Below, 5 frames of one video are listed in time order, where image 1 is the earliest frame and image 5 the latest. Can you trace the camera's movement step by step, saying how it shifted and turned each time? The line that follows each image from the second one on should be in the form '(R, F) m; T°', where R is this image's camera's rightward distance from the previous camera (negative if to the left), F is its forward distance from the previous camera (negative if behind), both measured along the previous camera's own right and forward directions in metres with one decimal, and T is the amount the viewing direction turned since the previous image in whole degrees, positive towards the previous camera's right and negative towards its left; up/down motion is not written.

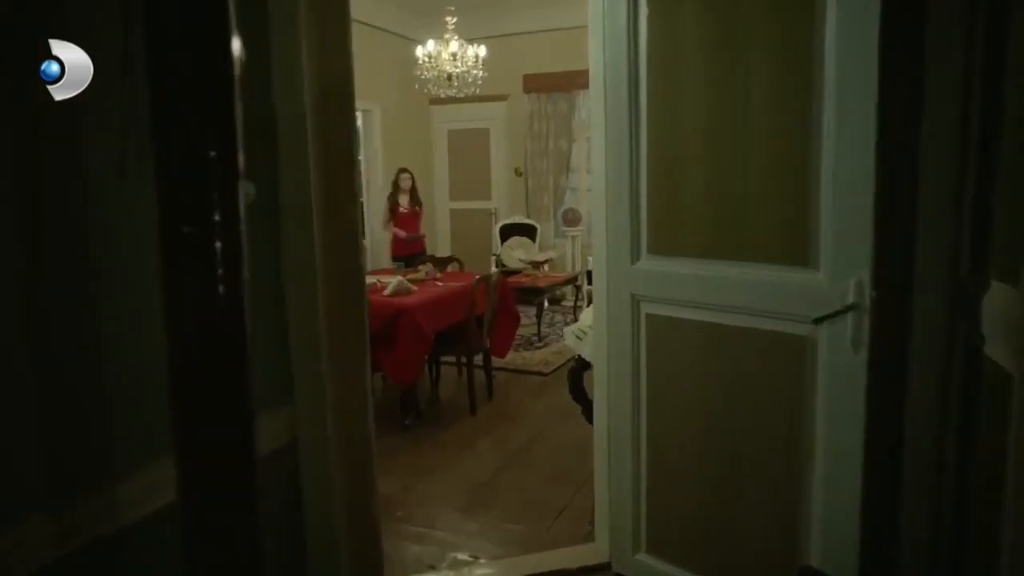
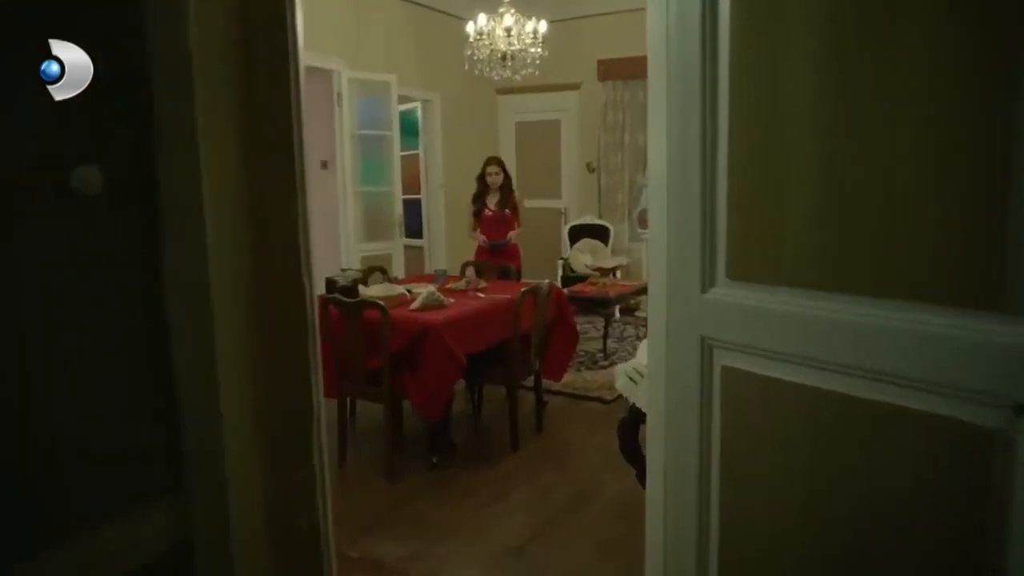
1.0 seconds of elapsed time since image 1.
(+0.1, +0.6) m; -7°
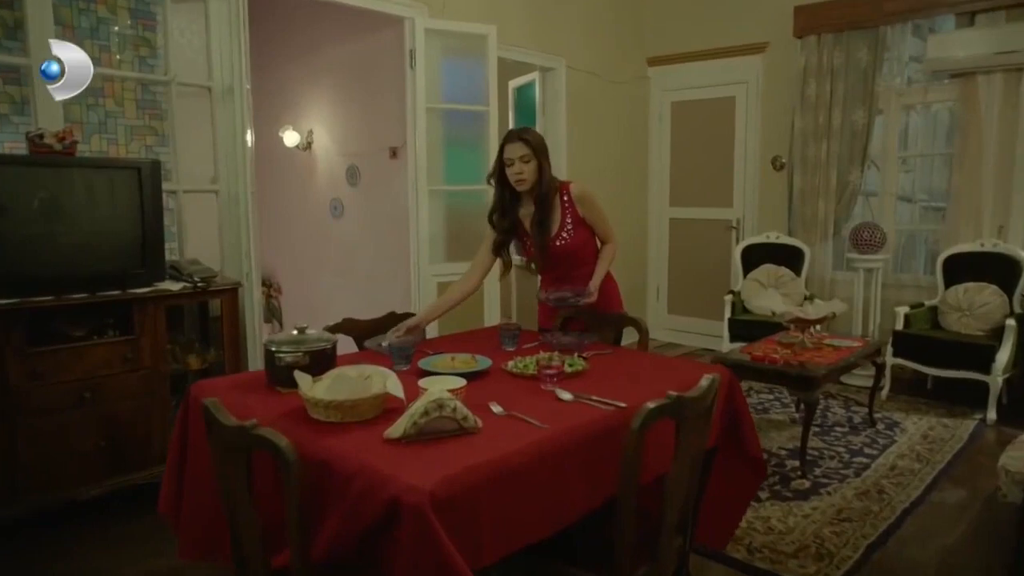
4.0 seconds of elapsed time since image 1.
(+0.1, +1.9) m; -12°
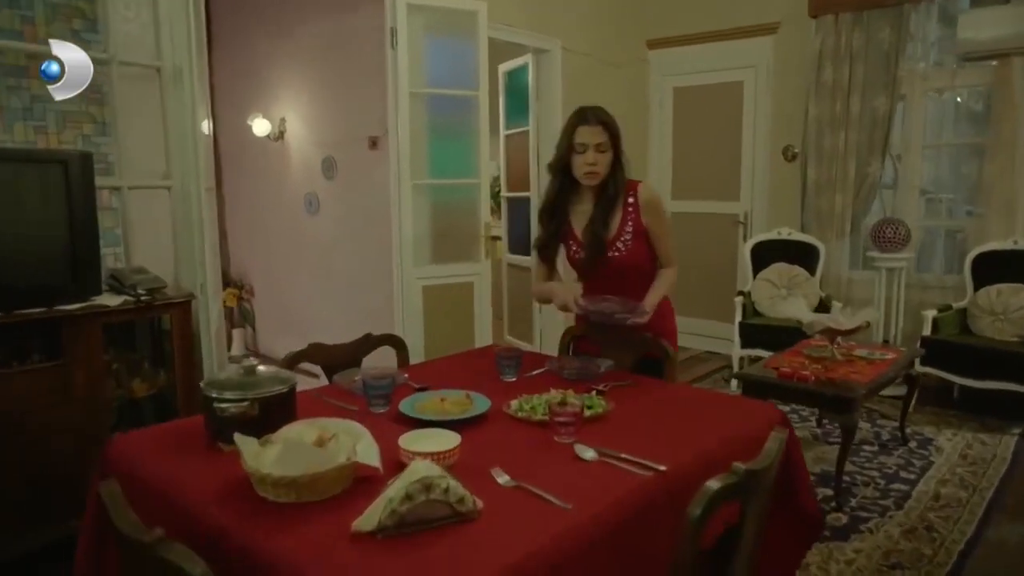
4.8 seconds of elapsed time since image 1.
(0.0, +0.4) m; +1°
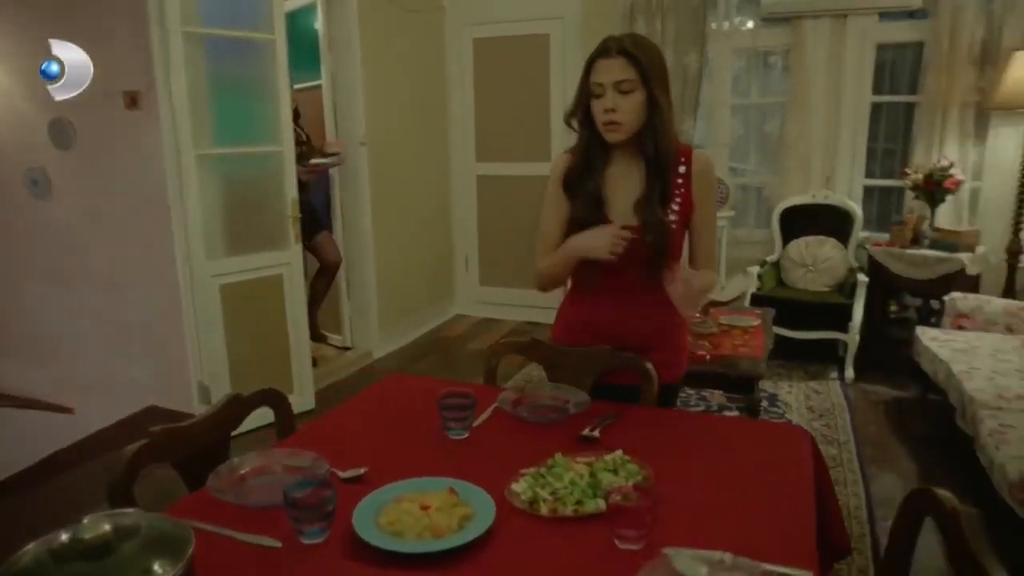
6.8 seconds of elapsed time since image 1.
(-0.4, +0.6) m; +20°
